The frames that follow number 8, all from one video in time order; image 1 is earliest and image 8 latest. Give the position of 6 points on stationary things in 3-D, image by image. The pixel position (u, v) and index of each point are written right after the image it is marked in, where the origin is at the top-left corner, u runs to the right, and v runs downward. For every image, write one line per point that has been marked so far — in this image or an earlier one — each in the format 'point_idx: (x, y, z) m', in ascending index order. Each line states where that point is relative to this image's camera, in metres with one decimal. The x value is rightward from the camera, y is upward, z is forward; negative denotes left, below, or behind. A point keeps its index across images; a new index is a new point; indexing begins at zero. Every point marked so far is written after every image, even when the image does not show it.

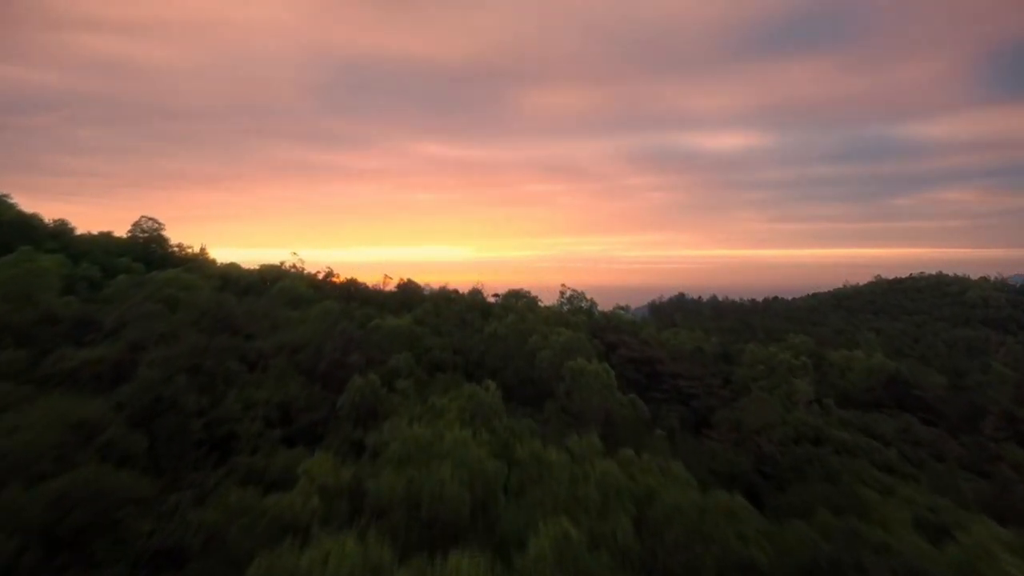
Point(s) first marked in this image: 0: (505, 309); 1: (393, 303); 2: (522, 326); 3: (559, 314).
0: (-0.1, -0.2, +13.4) m
1: (-1.1, -0.1, +13.2) m
2: (+0.1, -0.3, +11.7) m
3: (+0.5, -0.3, +14.5) m
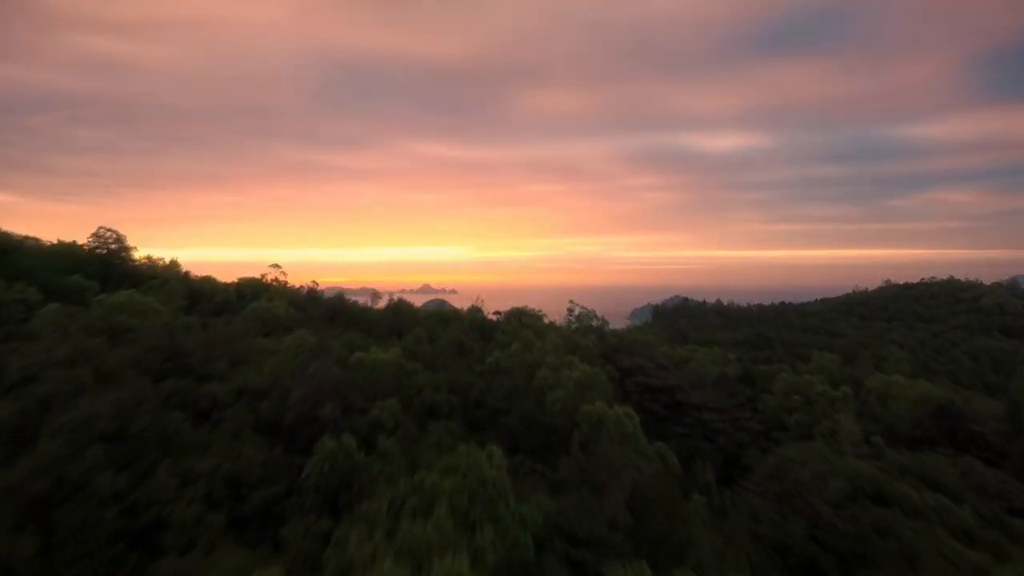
0: (0.0, -0.4, +11.8) m
1: (-1.1, -0.3, +11.7) m
2: (+0.1, -0.5, +10.2) m
3: (+0.5, -0.5, +12.9) m
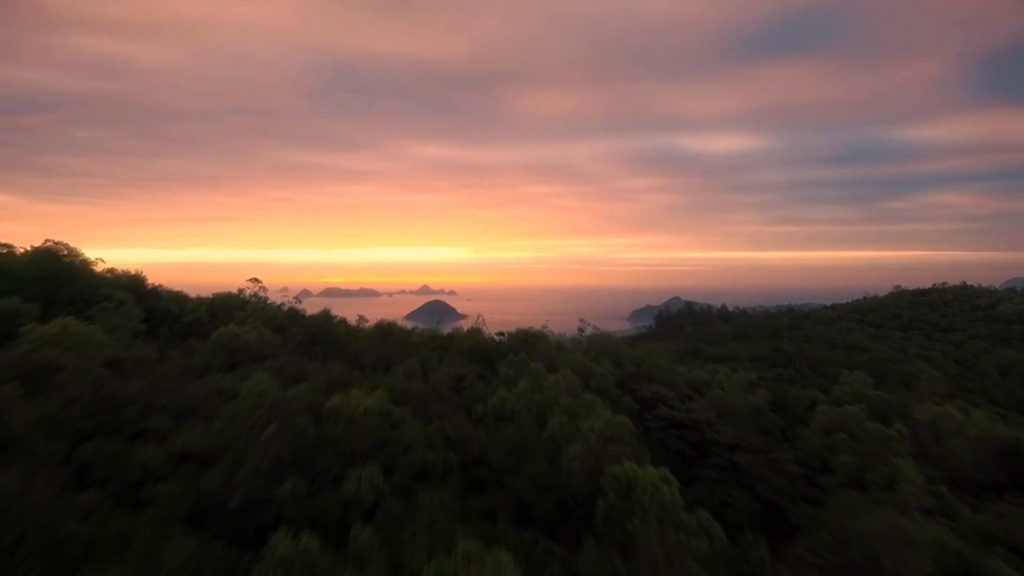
0: (0.0, -0.5, +10.3) m
1: (-1.0, -0.5, +10.1) m
2: (+0.2, -0.6, +8.6) m
3: (+0.5, -0.6, +11.4) m
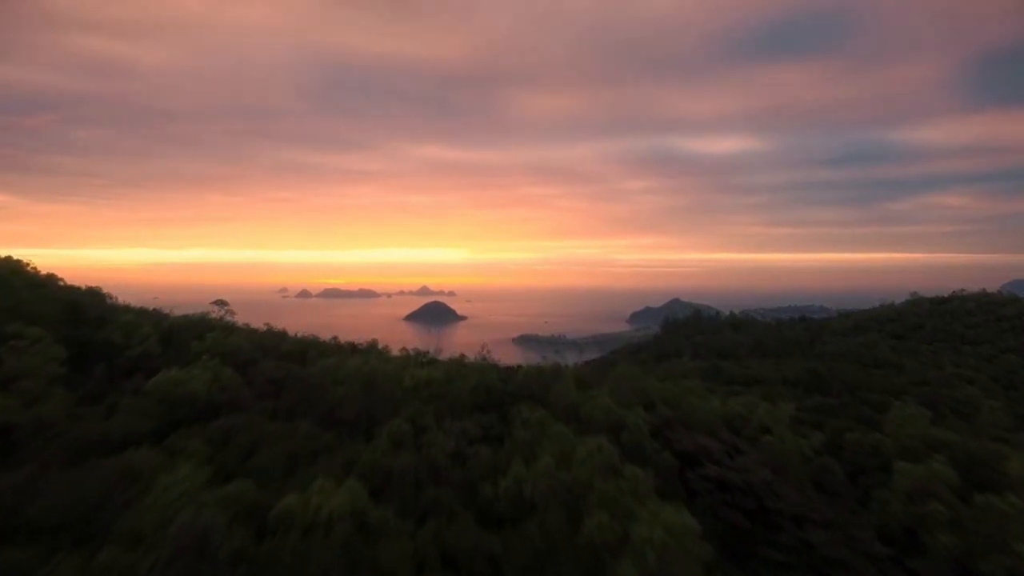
0: (+0.1, -0.7, +8.2) m
1: (-0.9, -0.7, +8.0) m
2: (+0.3, -0.9, +6.5) m
3: (+0.6, -0.9, +9.3) m
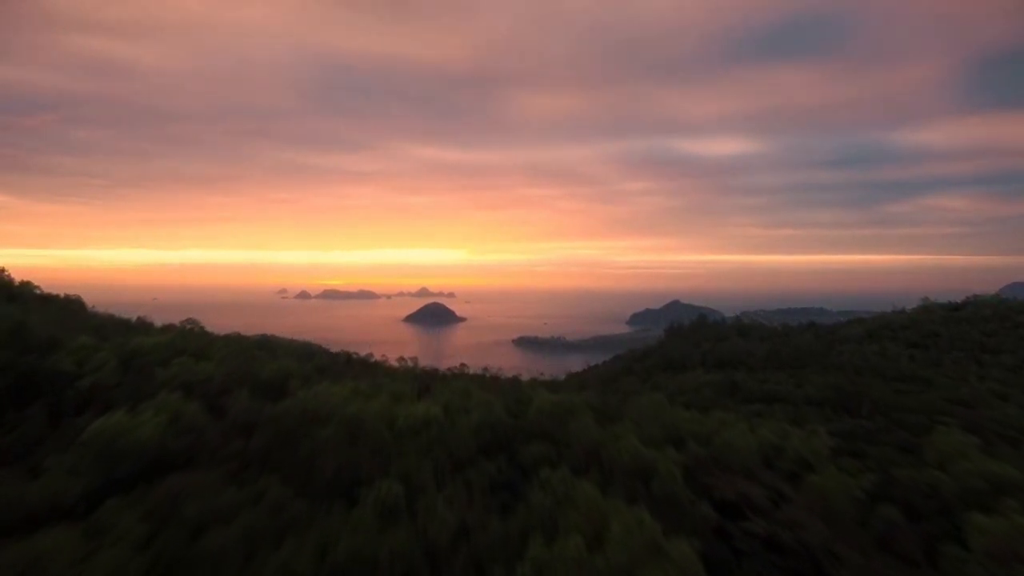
0: (+0.2, -0.9, +6.8) m
1: (-0.9, -0.8, +6.6) m
2: (+0.3, -1.0, +5.1) m
3: (+0.7, -1.0, +7.9) m
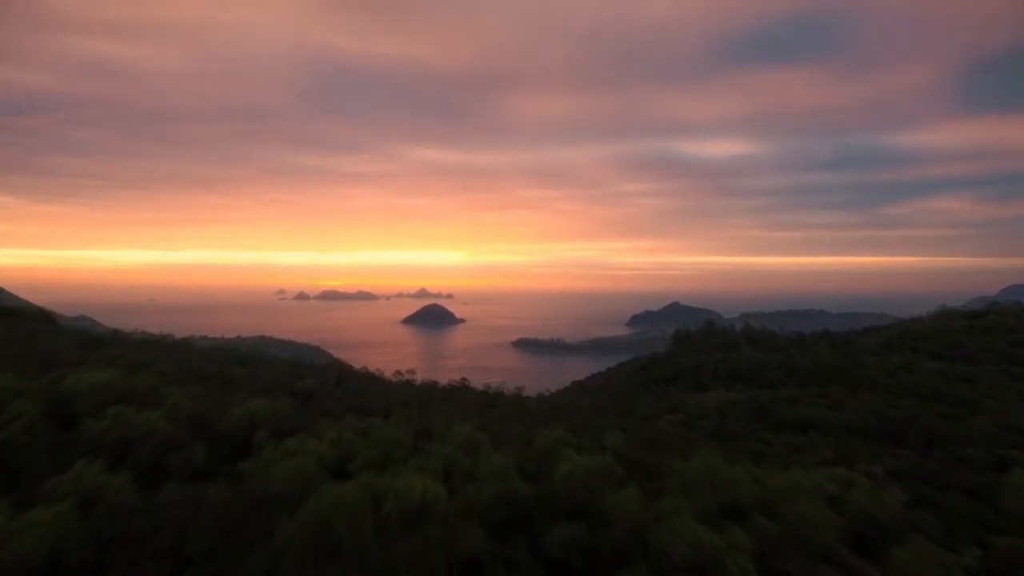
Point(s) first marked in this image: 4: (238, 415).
0: (+0.3, -1.0, +4.9) m
1: (-0.8, -1.0, +4.7) m
2: (+0.4, -1.2, +3.2) m
3: (+0.8, -1.2, +6.0) m
4: (-1.8, -0.8, +8.9) m
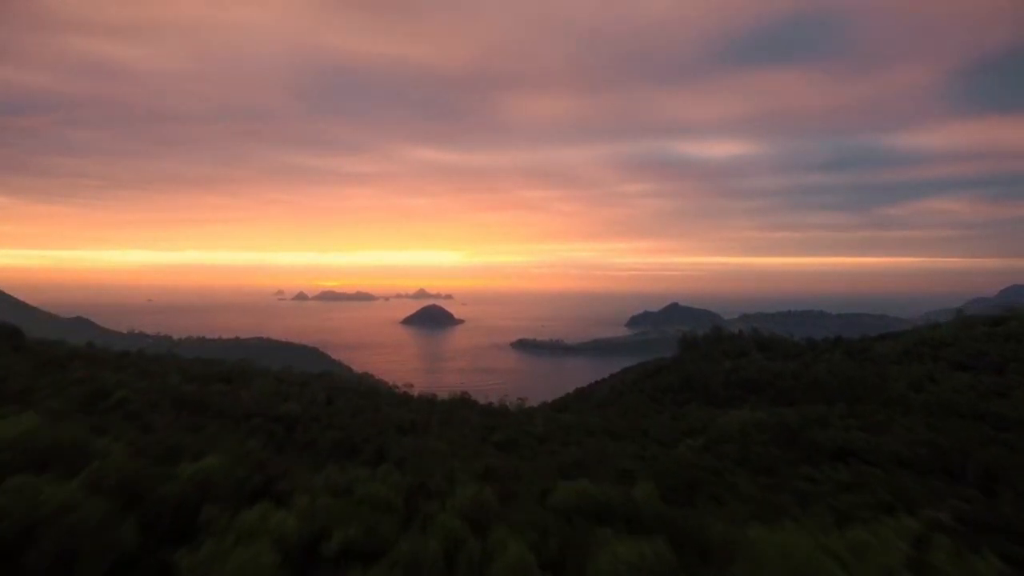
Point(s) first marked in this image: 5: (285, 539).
0: (+0.4, -1.2, +3.1) m
1: (-0.7, -1.1, +2.9) m
2: (+0.5, -1.3, +1.5) m
3: (+0.9, -1.3, +4.2) m
4: (-1.7, -0.9, +7.1) m
5: (-1.0, -1.1, +6.3) m
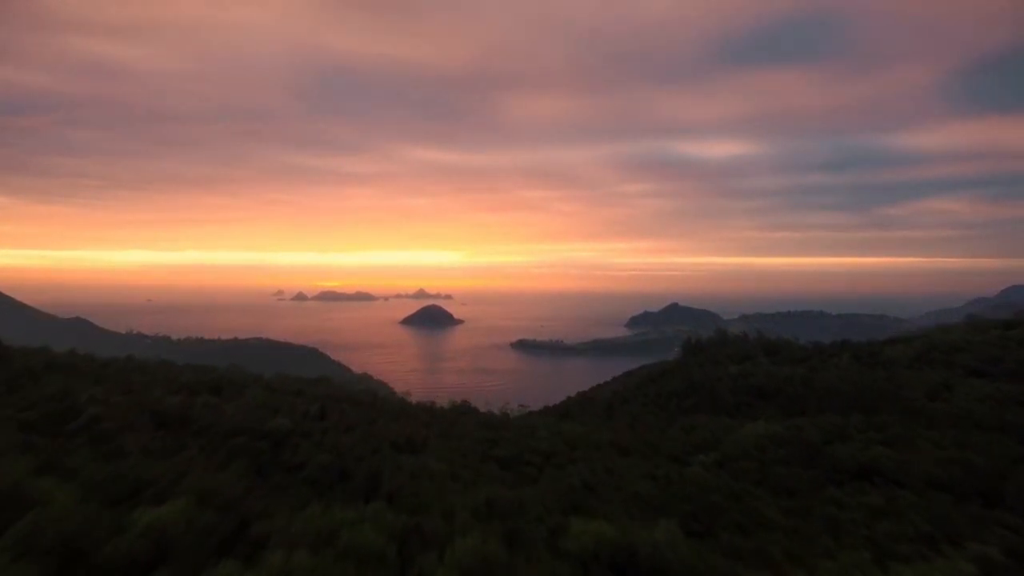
0: (+0.4, -1.3, +2.1) m
1: (-0.6, -1.2, +1.9) m
2: (+0.6, -1.4, +0.4) m
3: (+0.9, -1.4, +3.2) m
4: (-1.6, -1.0, +6.1) m
5: (-1.0, -1.2, +5.3) m
